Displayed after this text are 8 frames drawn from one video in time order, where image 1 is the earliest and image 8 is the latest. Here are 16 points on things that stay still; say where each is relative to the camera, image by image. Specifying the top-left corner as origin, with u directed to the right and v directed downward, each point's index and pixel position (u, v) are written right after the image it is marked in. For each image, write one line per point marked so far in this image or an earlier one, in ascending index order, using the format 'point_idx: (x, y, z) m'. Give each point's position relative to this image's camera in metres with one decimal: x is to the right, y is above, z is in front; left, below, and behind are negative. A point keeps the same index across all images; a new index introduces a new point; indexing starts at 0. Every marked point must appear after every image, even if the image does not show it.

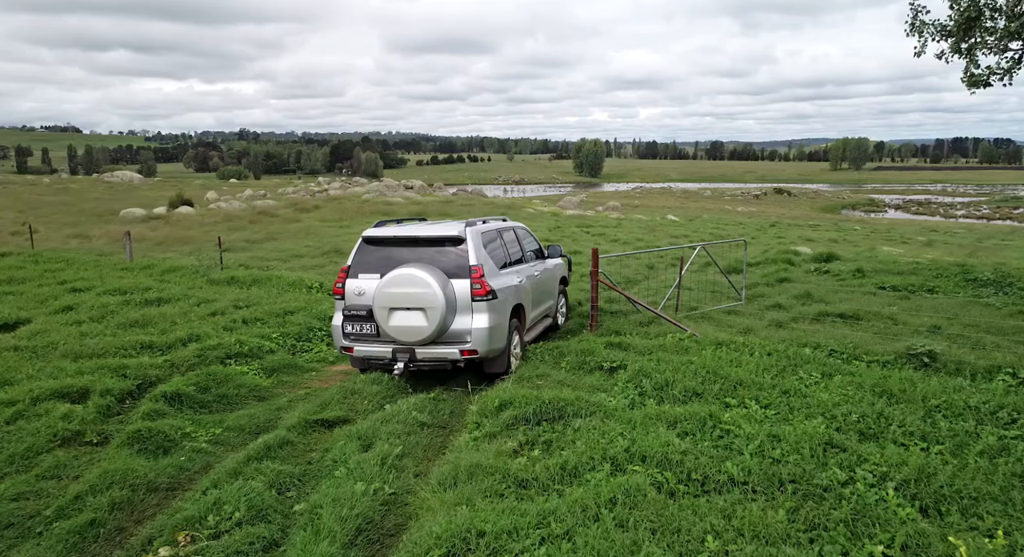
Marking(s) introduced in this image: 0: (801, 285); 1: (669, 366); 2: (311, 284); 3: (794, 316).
0: (+5.6, -0.2, +13.5) m
1: (+1.5, -0.8, +6.6) m
2: (-3.6, -0.1, +12.3) m
3: (+4.1, -0.6, +10.2) m
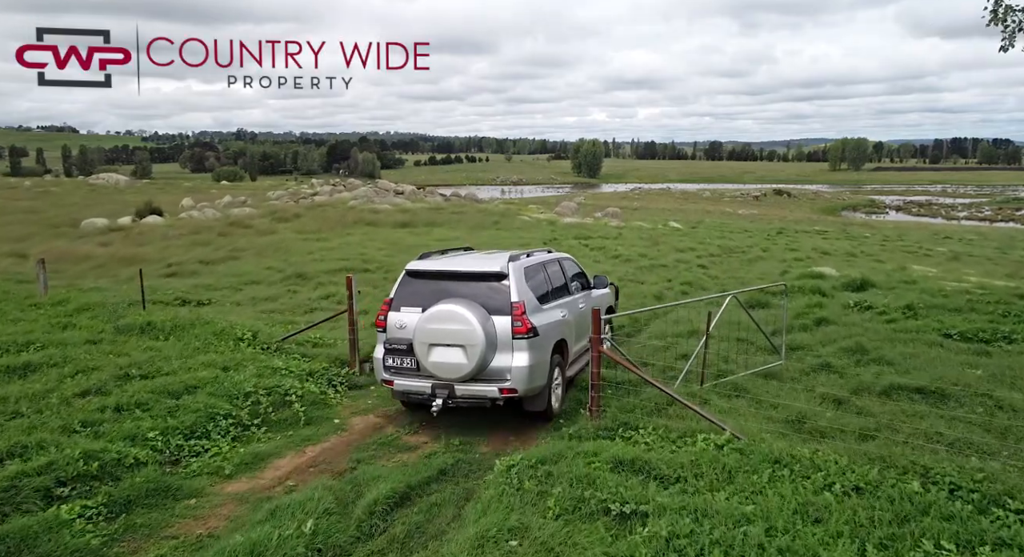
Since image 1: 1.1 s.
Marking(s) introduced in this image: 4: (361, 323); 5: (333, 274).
0: (+5.4, -0.8, +11.1) m
1: (+1.2, -1.5, +4.2) m
2: (-3.9, -0.8, +10.0) m
3: (+3.9, -1.3, +7.9) m
4: (-2.5, -0.8, +11.7) m
5: (-4.6, 0.0, +17.8) m
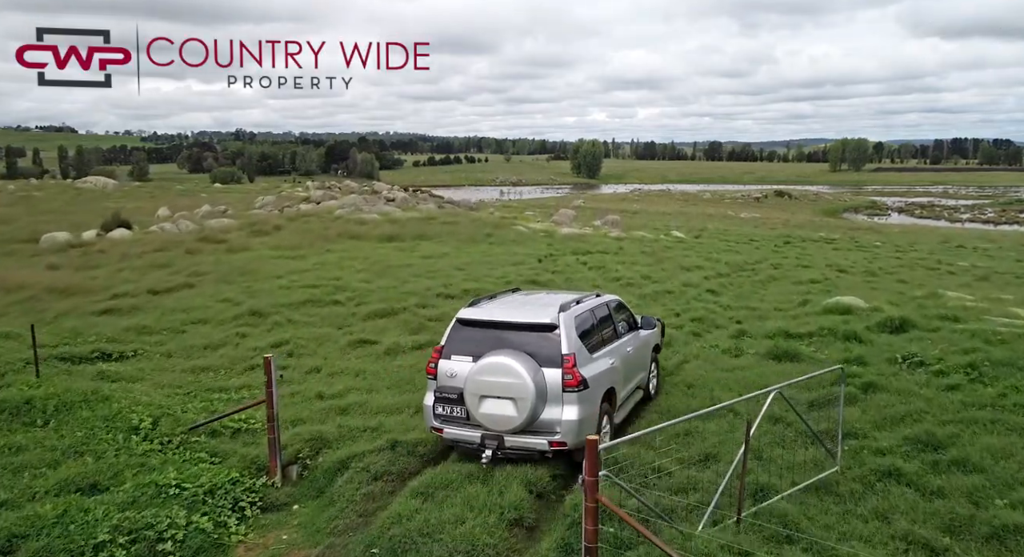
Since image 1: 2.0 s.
0: (+5.1, -1.6, +9.0) m
1: (+0.9, -2.3, +2.1) m
2: (-4.2, -1.6, +7.8) m
3: (+3.6, -2.0, +5.7) m
4: (-2.8, -1.5, +9.5) m
5: (-4.9, -0.7, +15.6) m
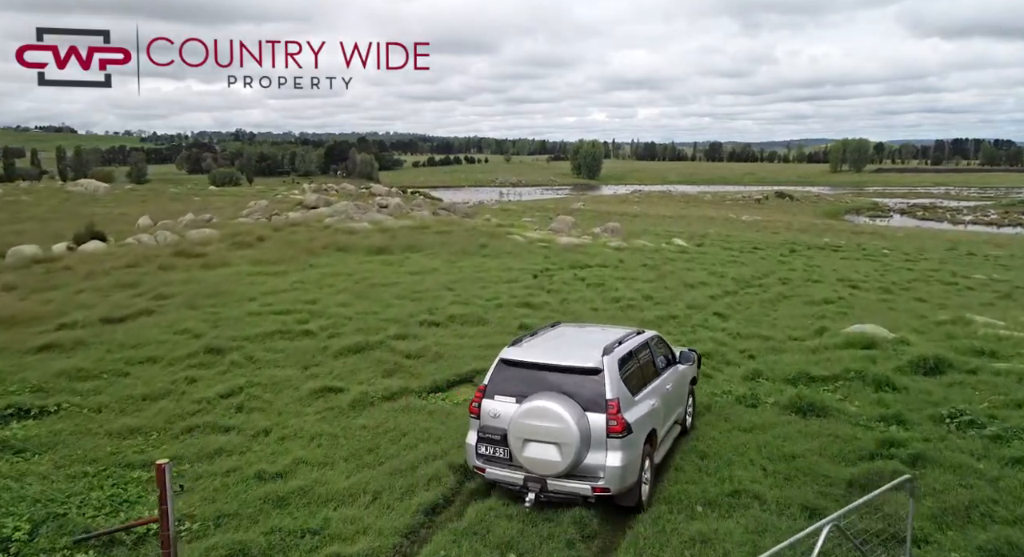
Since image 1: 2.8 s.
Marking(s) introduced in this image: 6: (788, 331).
0: (+4.8, -2.2, +7.4) m
1: (+0.7, -2.9, +0.5) m
2: (-4.4, -2.2, +6.2) m
3: (+3.4, -2.6, +4.2) m
4: (-3.0, -2.2, +8.0) m
5: (-5.1, -1.4, +14.1) m
6: (+6.9, -1.3, +17.3) m
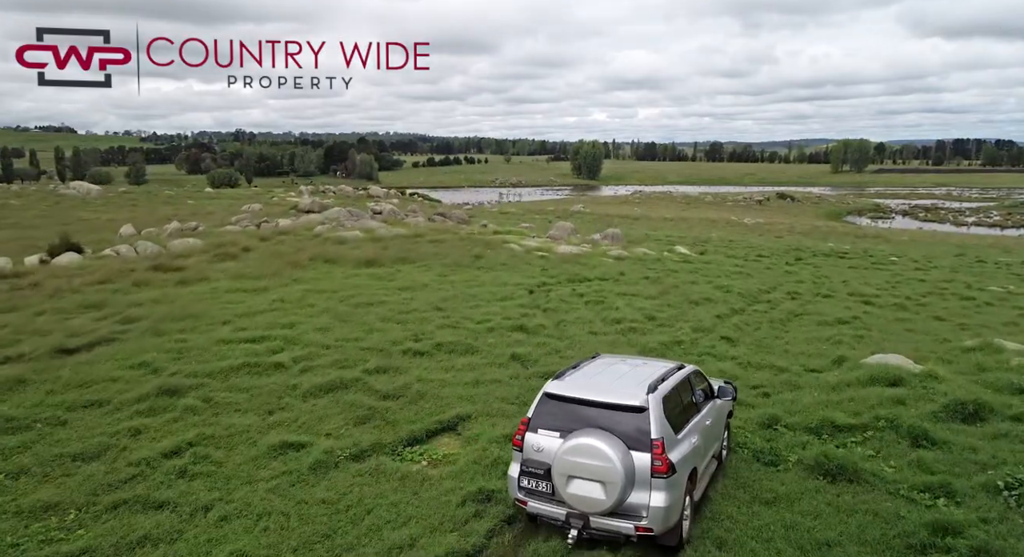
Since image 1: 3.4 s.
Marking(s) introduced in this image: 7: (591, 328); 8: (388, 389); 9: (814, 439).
0: (+4.6, -2.8, +6.1) m
1: (+0.5, -3.5, -0.8) m
2: (-4.6, -2.7, +4.9) m
3: (+3.2, -3.2, +2.8) m
4: (-3.2, -2.7, +6.6) m
5: (-5.3, -1.9, +12.7) m
6: (+6.7, -1.9, +15.9) m
7: (+2.2, -1.4, +19.0) m
8: (-2.3, -2.0, +12.6) m
9: (+4.6, -2.4, +10.6) m
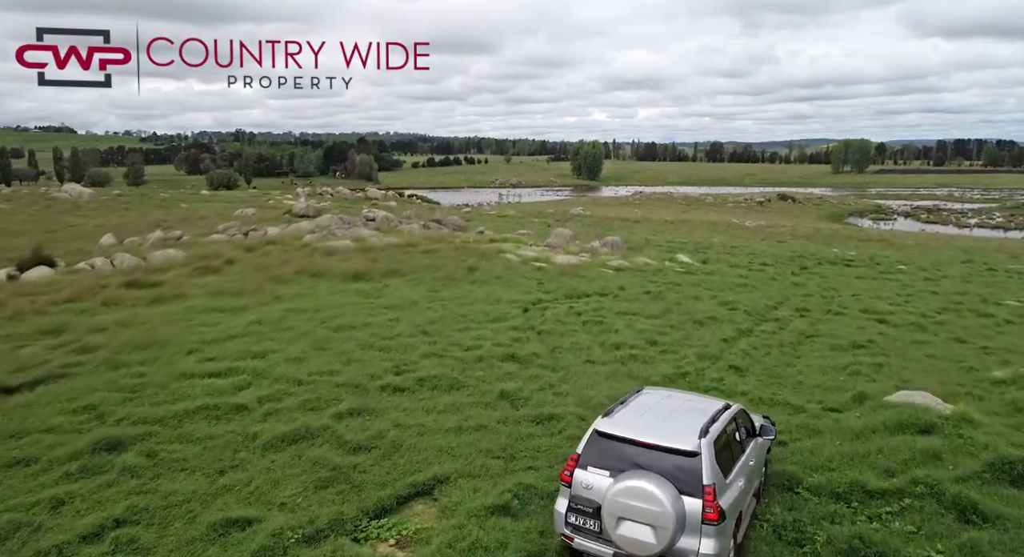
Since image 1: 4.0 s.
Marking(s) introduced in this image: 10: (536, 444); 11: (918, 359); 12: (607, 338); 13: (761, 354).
0: (+4.4, -3.4, +4.7) m
1: (+0.3, -4.1, -2.2) m
2: (-4.8, -3.3, +3.5) m
3: (+2.9, -3.8, +1.4) m
4: (-3.5, -3.3, +5.2) m
5: (-5.5, -2.5, +11.3) m
6: (+6.5, -2.5, +14.6) m
7: (+2.0, -2.0, +17.6) m
8: (-2.5, -2.6, +11.2) m
9: (+4.3, -3.0, +9.2) m
10: (+0.4, -2.8, +11.7) m
11: (+11.0, -2.1, +18.7) m
12: (+2.7, -1.7, +19.5) m
13: (+6.8, -2.1, +18.9) m
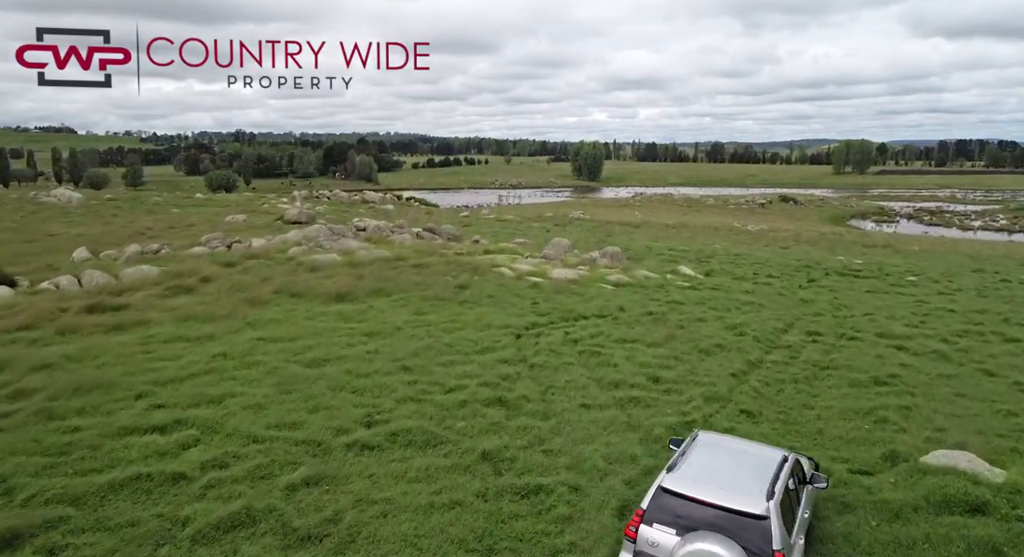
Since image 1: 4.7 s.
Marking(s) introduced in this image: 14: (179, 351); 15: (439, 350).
0: (+4.1, -4.2, +3.0) m
1: (0.0, -4.8, -4.0) m
2: (-5.1, -4.1, +1.8) m
3: (+2.6, -4.6, -0.3) m
4: (-3.7, -4.1, +3.5) m
5: (-5.8, -3.3, +9.6) m
6: (+6.2, -3.2, +12.8) m
7: (+1.7, -2.7, +15.9) m
8: (-2.8, -3.4, +9.5) m
9: (+4.0, -3.8, +7.4) m
10: (+0.1, -3.6, +9.9) m
11: (+10.7, -2.9, +16.9) m
12: (+2.4, -2.4, +17.7) m
13: (+6.5, -2.8, +17.2) m
14: (-9.0, -2.0, +18.5) m
15: (-2.1, -2.0, +19.6) m
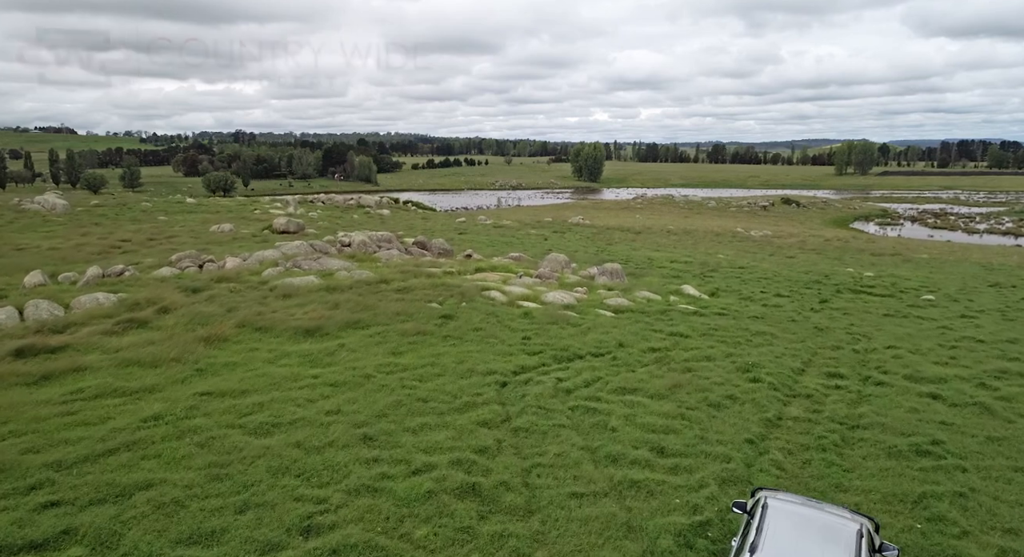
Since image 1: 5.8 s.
0: (+3.7, -5.3, +0.4) m
1: (-0.5, -6.0, -6.6) m
2: (-5.6, -5.2, -0.8) m
3: (+2.2, -5.7, -2.9) m
4: (-4.2, -5.2, +0.9) m
5: (-6.3, -4.4, +7.0) m
6: (+5.8, -4.4, +10.2) m
7: (+1.2, -3.9, +13.3) m
8: (-3.2, -4.5, +6.9) m
9: (+3.6, -4.9, +4.8) m
10: (-0.3, -4.7, +7.3) m
11: (+10.2, -4.1, +14.3) m
12: (+2.0, -3.6, +15.1) m
13: (+6.1, -4.0, +14.6) m
14: (-9.4, -3.1, +15.9) m
15: (-2.5, -3.2, +17.0) m
